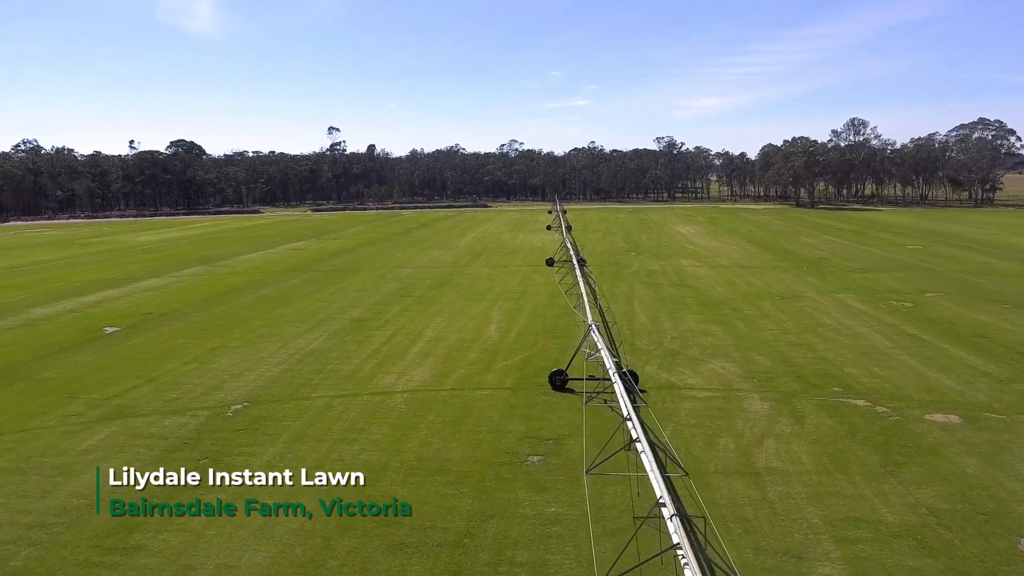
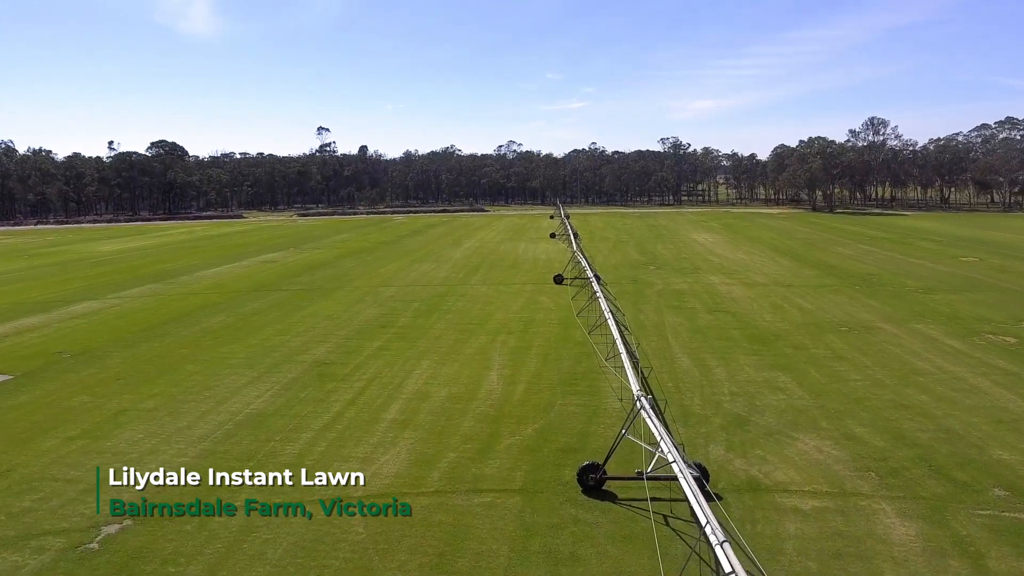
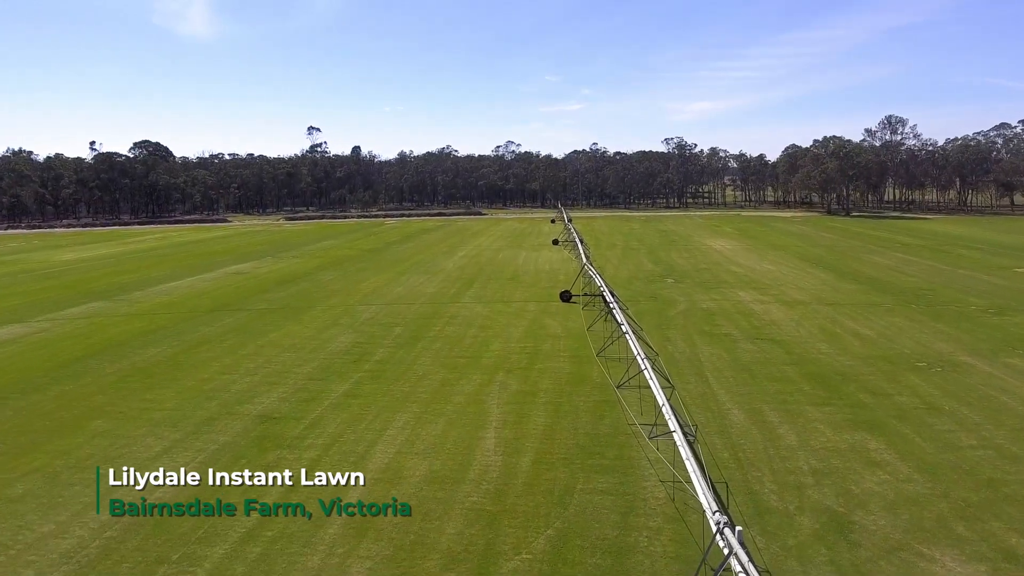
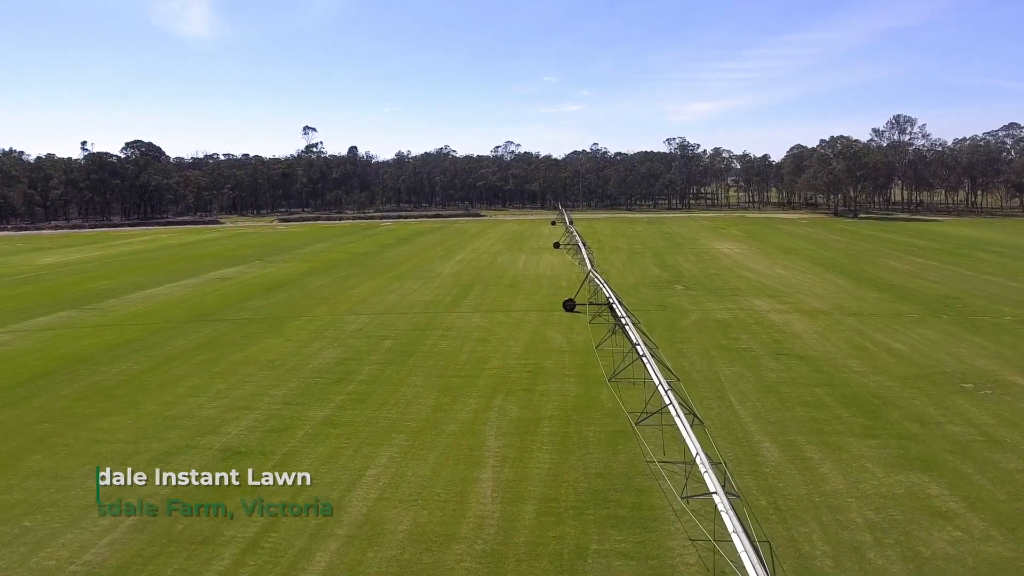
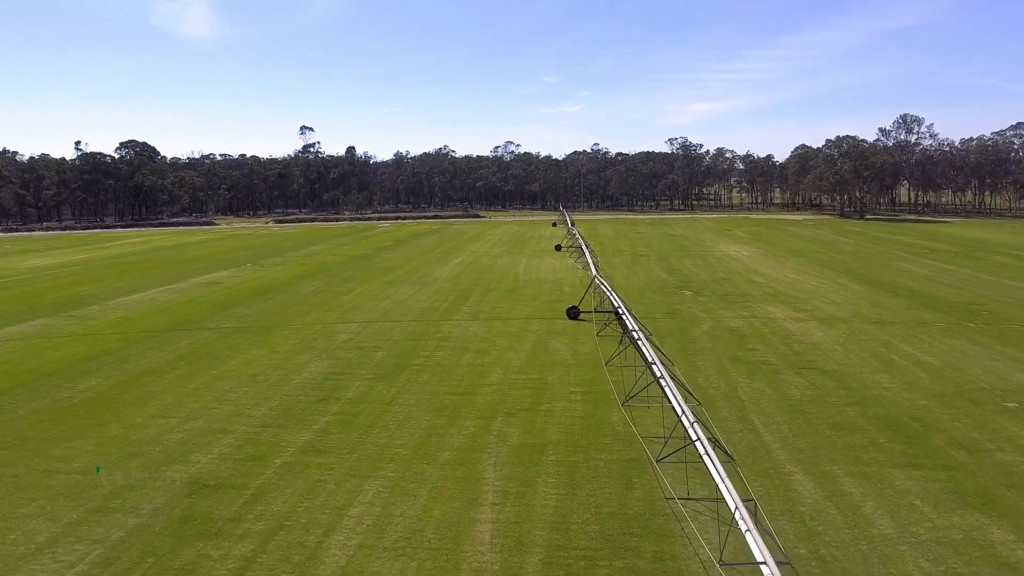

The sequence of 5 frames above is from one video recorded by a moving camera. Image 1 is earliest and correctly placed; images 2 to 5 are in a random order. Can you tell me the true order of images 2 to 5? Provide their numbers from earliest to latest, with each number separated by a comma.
2, 3, 4, 5
